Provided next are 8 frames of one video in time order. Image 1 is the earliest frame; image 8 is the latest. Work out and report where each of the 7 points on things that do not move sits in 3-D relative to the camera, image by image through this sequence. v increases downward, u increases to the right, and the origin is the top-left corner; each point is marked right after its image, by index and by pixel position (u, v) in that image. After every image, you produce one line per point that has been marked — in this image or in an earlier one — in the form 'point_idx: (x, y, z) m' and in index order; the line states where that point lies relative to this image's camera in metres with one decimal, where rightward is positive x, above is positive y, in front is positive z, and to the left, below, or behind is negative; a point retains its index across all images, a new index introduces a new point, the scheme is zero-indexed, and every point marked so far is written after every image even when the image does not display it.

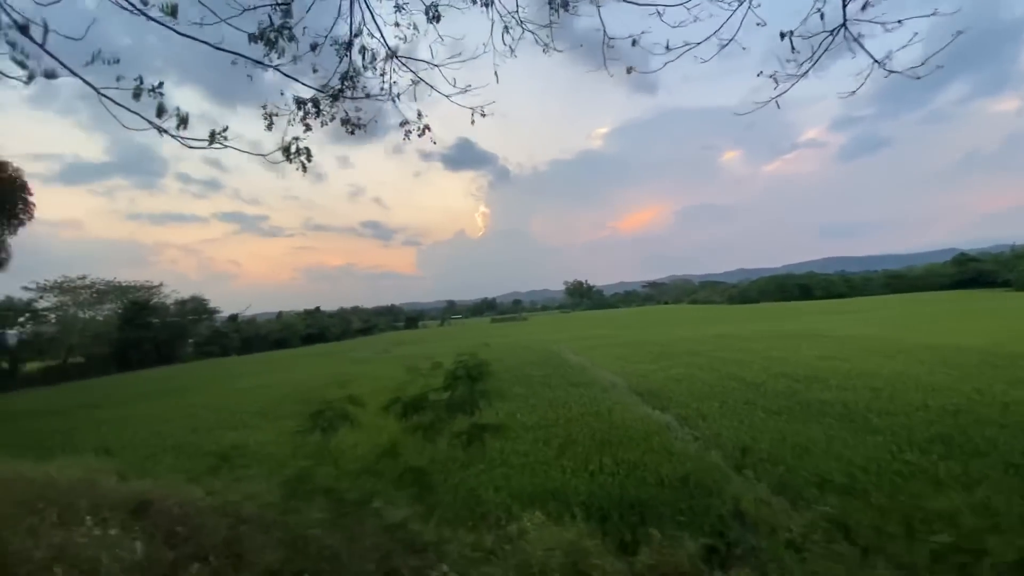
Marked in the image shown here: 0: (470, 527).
0: (-0.5, -3.4, +6.8) m
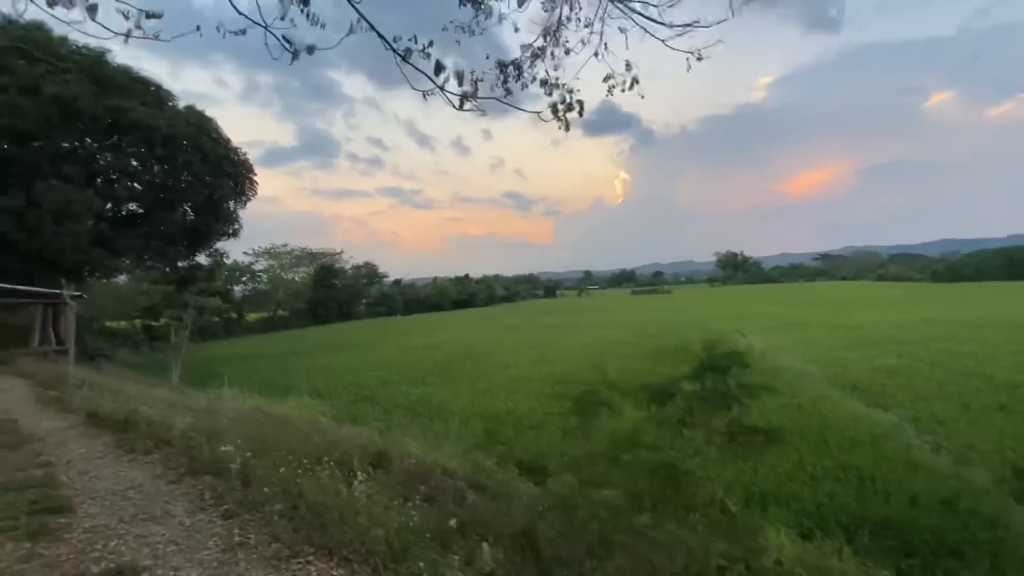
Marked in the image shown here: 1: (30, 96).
0: (+2.6, -3.1, +6.0) m
1: (-18.7, +7.4, +18.5) m
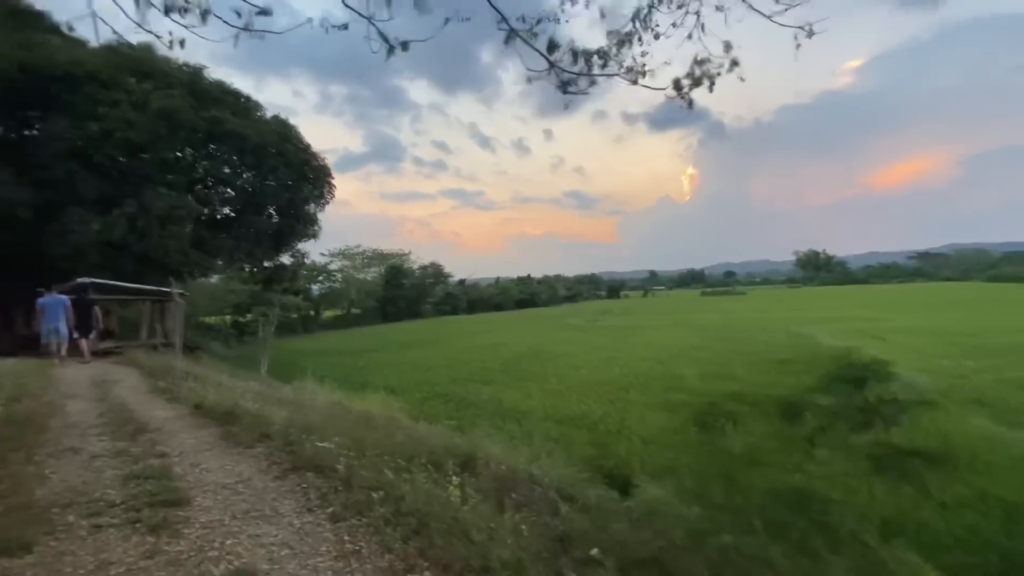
0: (+3.8, -3.1, +5.2) m
1: (-15.8, +7.5, +20.4) m
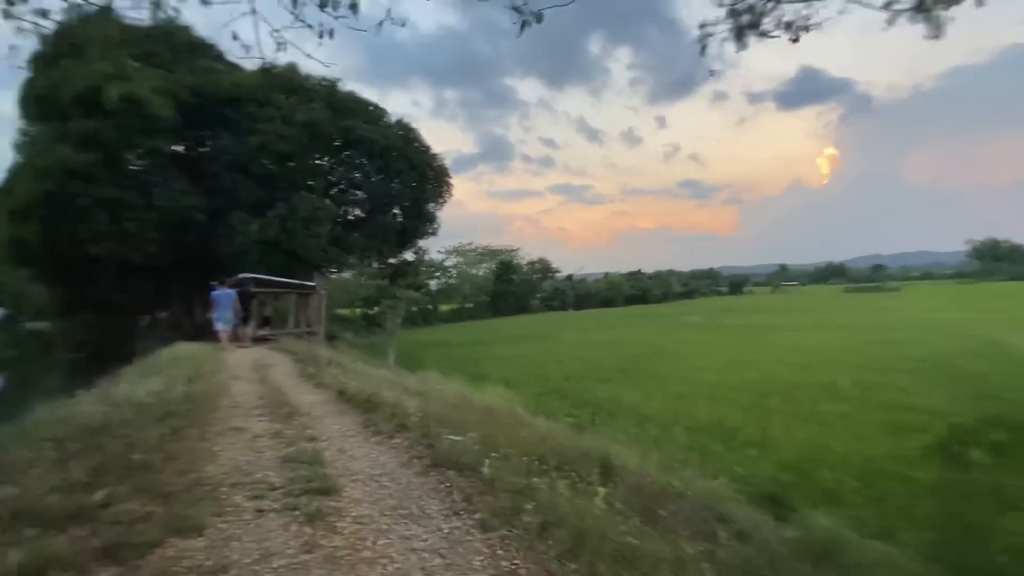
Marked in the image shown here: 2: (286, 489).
0: (+5.2, -3.0, +3.7) m
1: (-10.6, +7.8, +22.7) m
2: (-2.0, -1.7, +4.1) m
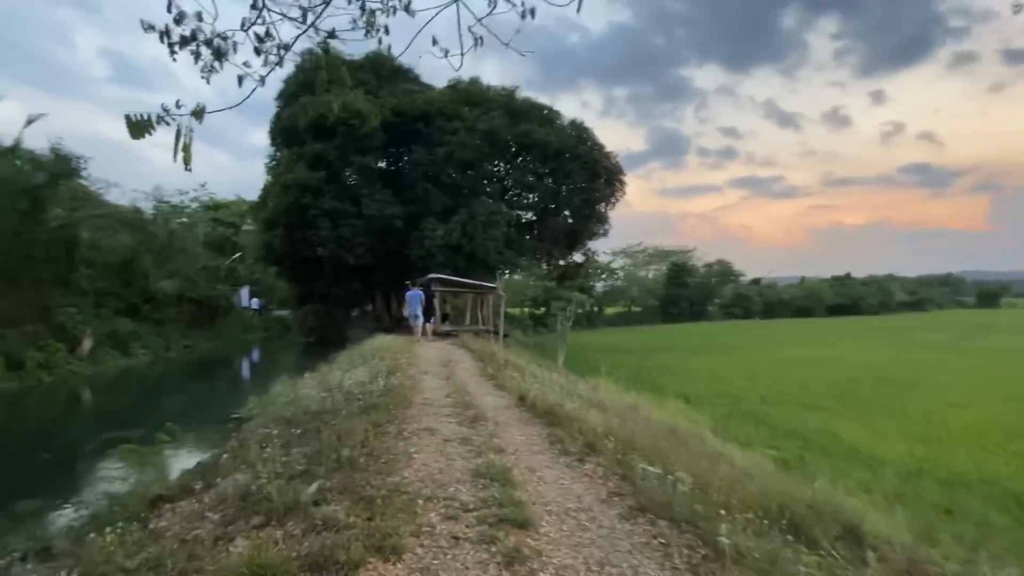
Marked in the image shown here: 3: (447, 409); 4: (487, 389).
0: (+6.3, -3.2, +1.1) m
1: (-2.0, +7.8, +24.2) m
2: (-0.3, -1.8, +3.8) m
3: (-0.9, -1.7, +6.8) m
4: (-0.4, -1.8, +8.5) m
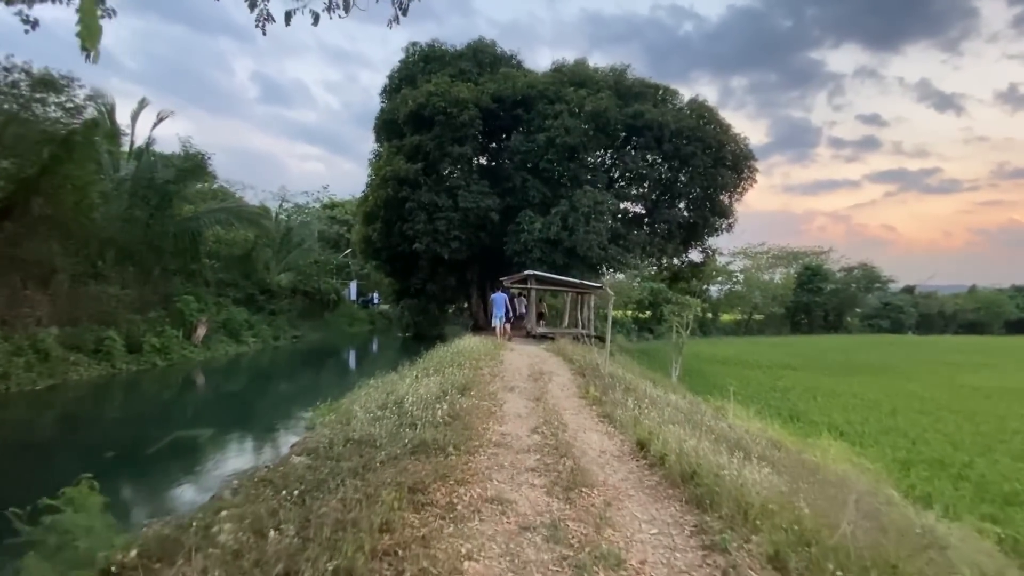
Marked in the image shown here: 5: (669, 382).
0: (+6.0, -3.2, -2.3) m
1: (+3.0, +7.8, +22.0) m
2: (+0.2, -1.7, +1.7) m
3: (+0.2, -1.6, +4.7) m
4: (+1.0, -1.7, +6.3) m
5: (+5.2, -3.1, +15.9) m
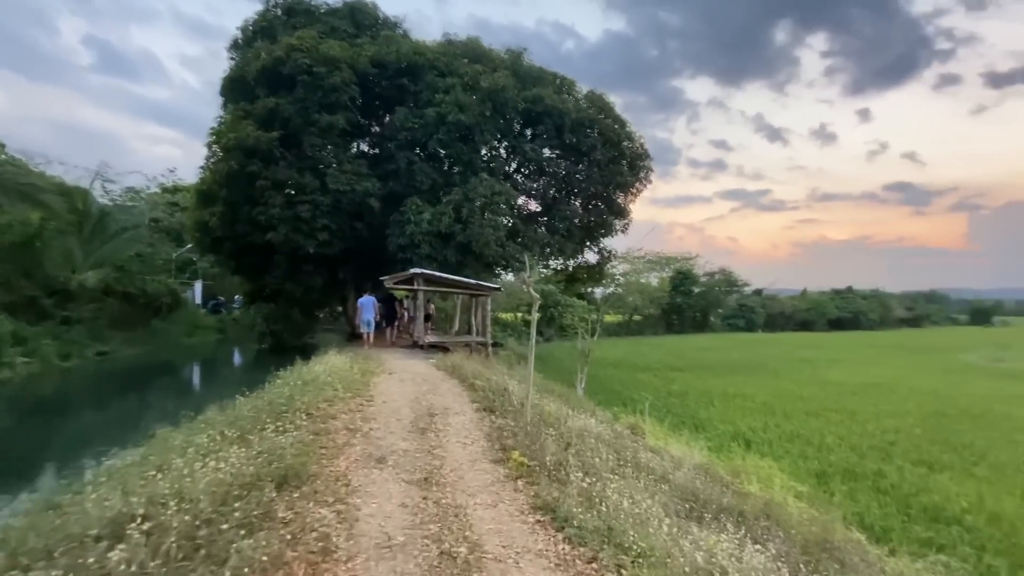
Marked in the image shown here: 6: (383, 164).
0: (+6.9, -3.2, -3.7) m
1: (-1.7, +7.8, +19.3) m
2: (+0.3, -1.6, -1.1) m
3: (-0.4, -1.6, +1.8) m
4: (+0.1, -1.7, +3.6) m
5: (+1.9, -3.2, +13.8) m
6: (-5.4, +5.1, +19.9) m
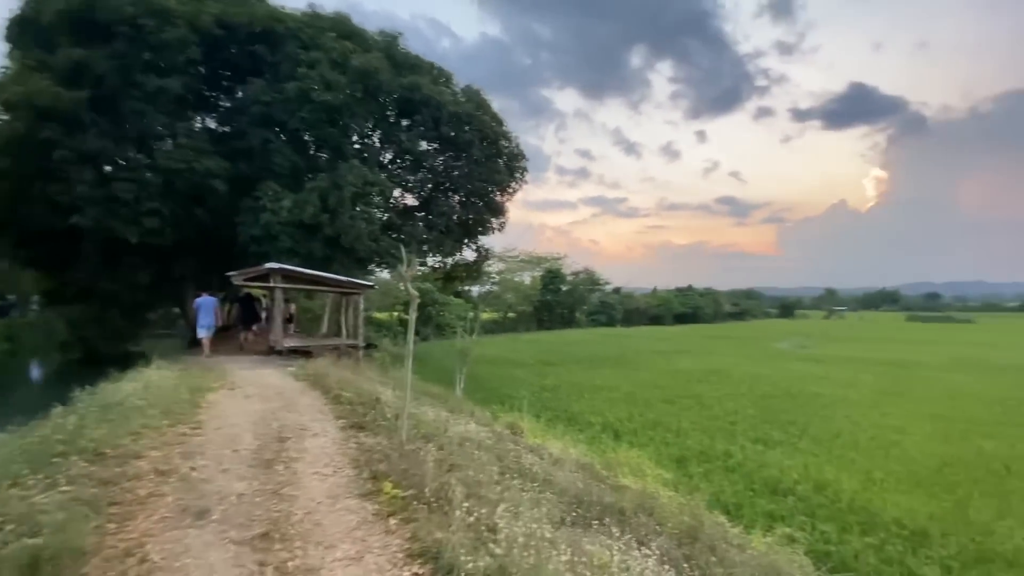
0: (+7.7, -3.2, -2.4) m
1: (-6.4, +7.9, +17.6) m
2: (+0.7, -1.6, -1.6) m
3: (-0.7, -1.6, +1.1) m
4: (-0.7, -1.7, +2.9) m
5: (-1.5, -3.1, +13.3) m
6: (-10.1, +5.2, +17.2) m
